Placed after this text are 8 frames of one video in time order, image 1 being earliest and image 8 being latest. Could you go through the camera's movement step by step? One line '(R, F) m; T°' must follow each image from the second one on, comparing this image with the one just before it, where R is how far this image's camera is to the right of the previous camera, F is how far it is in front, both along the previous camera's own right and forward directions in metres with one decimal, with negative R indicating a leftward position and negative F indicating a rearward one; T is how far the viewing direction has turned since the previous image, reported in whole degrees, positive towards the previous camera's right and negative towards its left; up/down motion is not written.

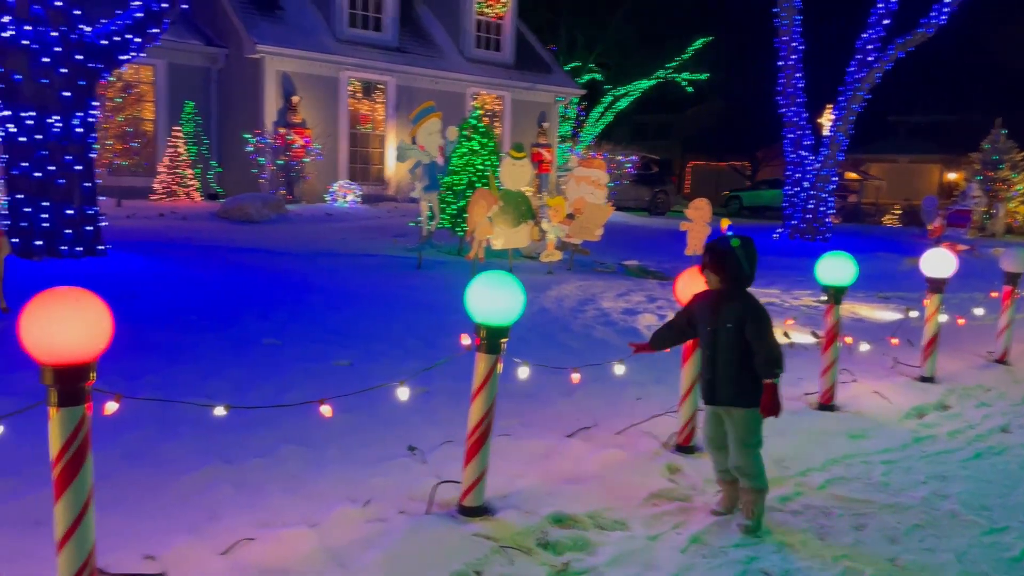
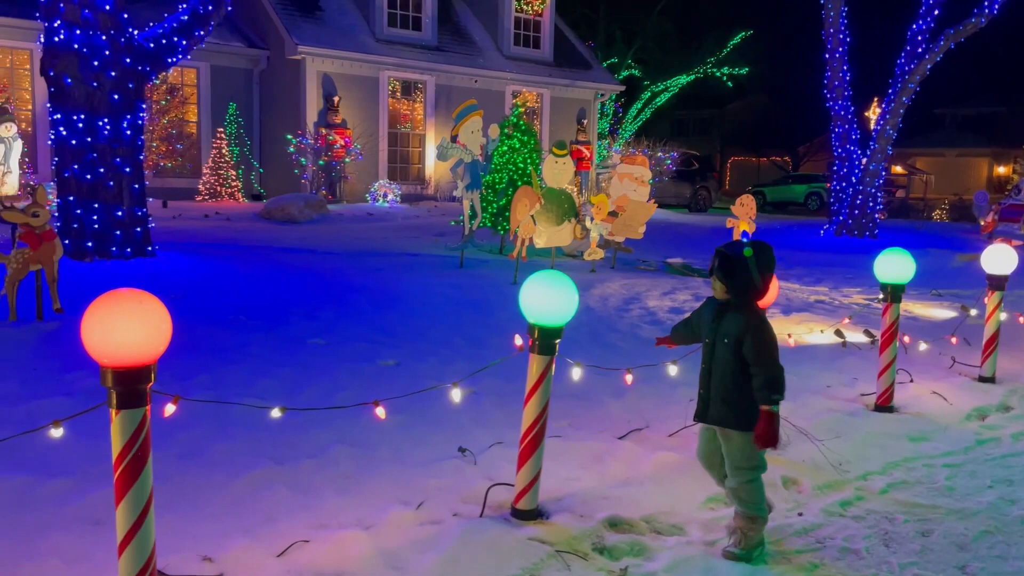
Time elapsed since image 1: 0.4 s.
(-0.1, +0.1) m; -2°
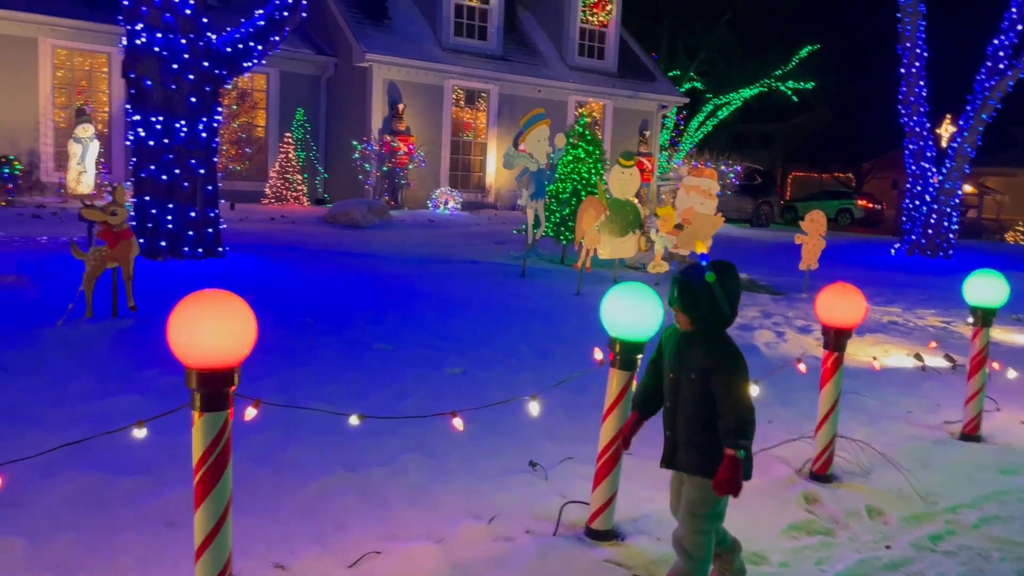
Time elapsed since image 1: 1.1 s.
(-0.1, +0.1) m; -4°
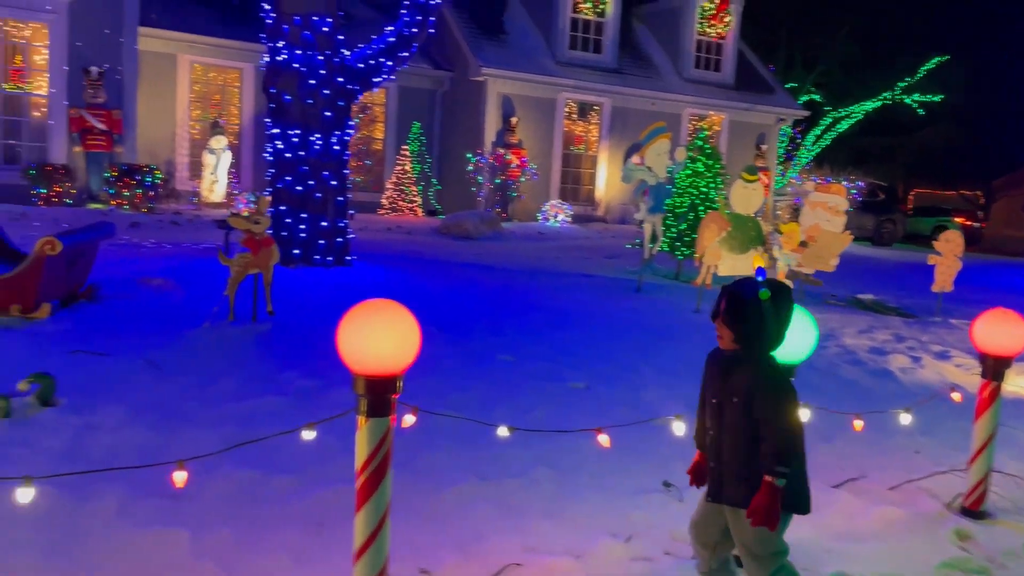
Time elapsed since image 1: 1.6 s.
(-0.2, 0.0) m; -7°
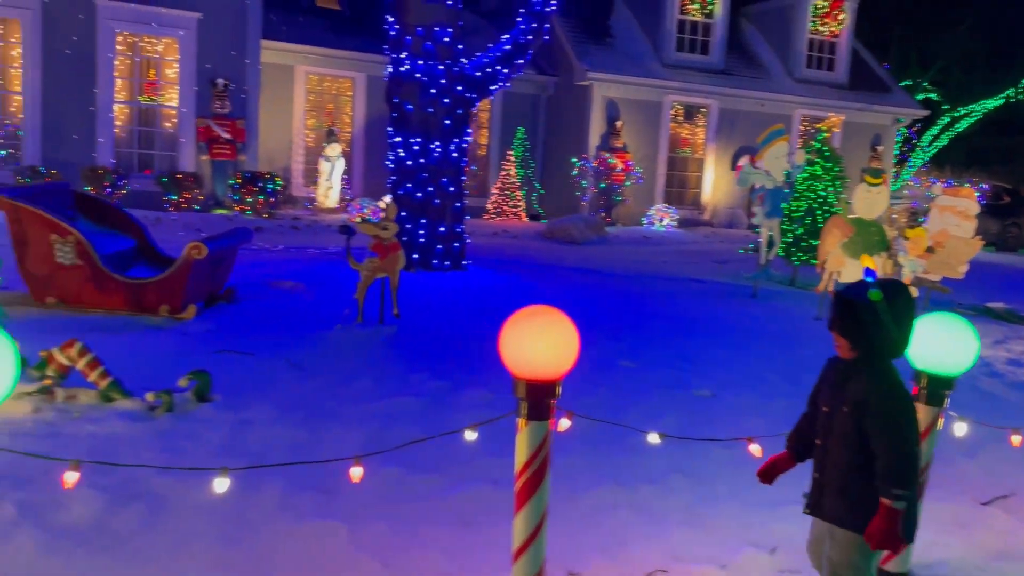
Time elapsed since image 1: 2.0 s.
(-0.2, -0.1) m; -6°
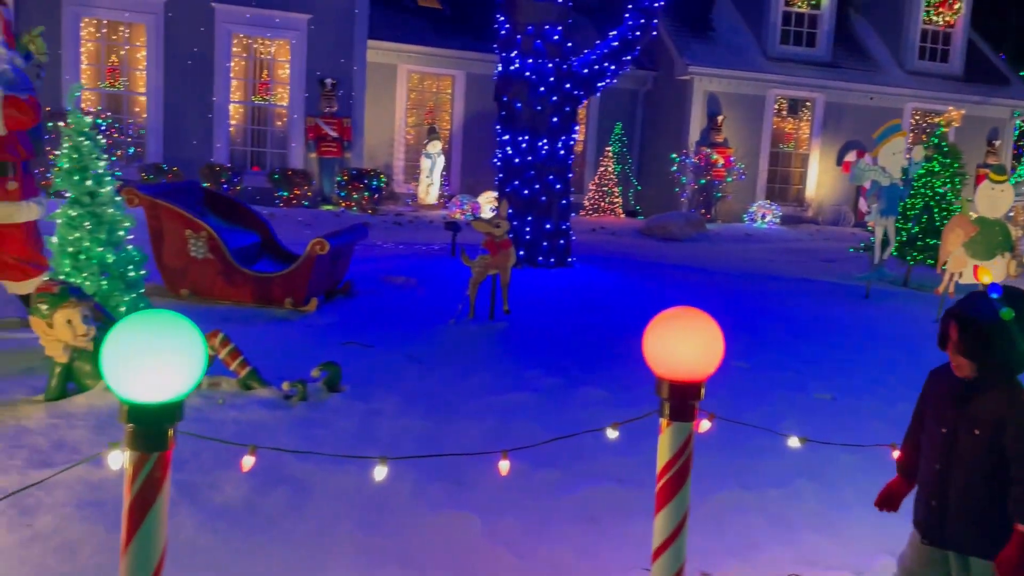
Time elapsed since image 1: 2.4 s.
(-0.2, -0.1) m; -6°
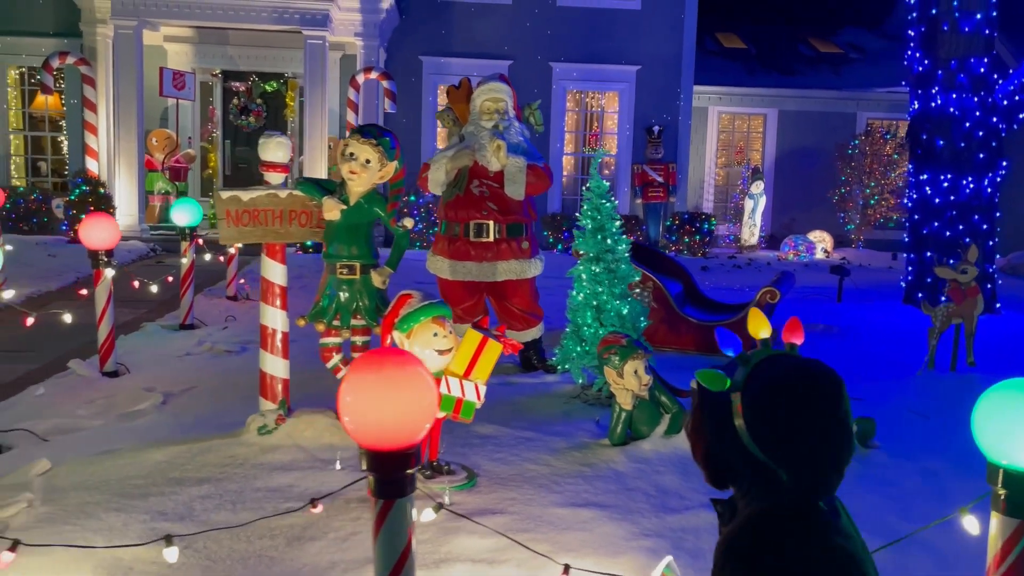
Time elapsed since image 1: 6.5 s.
(-1.6, -0.3) m; -16°
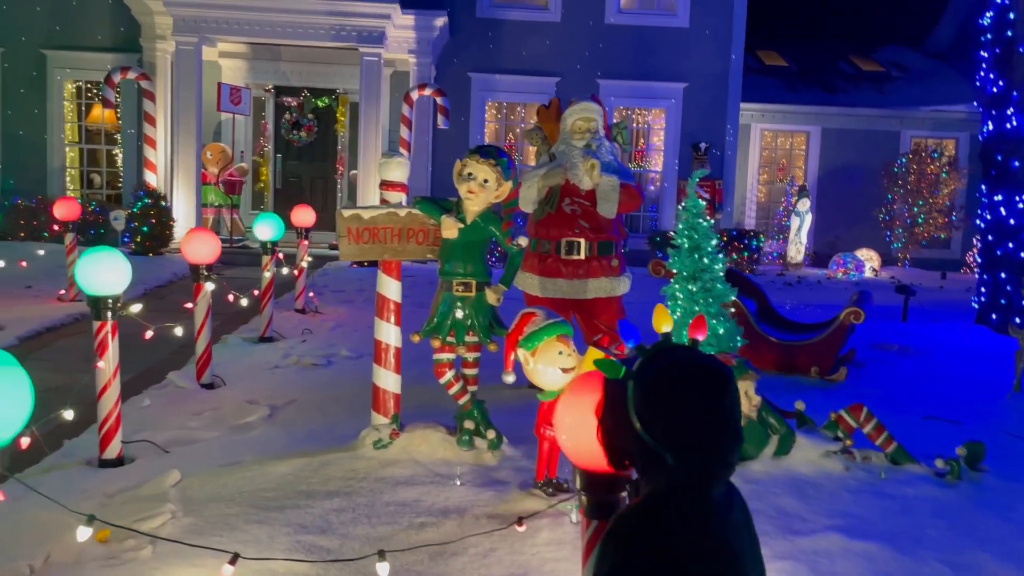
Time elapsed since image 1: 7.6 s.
(-0.5, -0.1) m; -1°
